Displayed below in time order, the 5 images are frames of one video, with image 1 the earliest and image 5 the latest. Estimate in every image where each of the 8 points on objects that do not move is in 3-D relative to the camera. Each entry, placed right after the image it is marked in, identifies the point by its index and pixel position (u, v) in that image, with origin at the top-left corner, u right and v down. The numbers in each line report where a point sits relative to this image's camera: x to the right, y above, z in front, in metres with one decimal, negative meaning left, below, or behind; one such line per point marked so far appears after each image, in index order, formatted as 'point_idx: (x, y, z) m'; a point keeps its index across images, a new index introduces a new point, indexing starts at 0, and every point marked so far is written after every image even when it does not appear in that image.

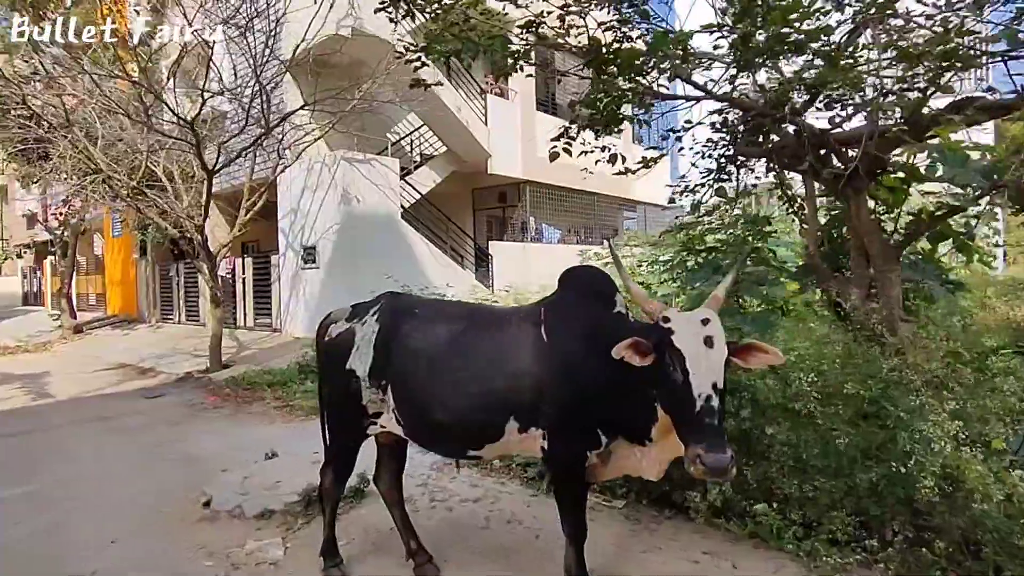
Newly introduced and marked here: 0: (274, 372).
0: (-3.4, -1.2, +8.1) m
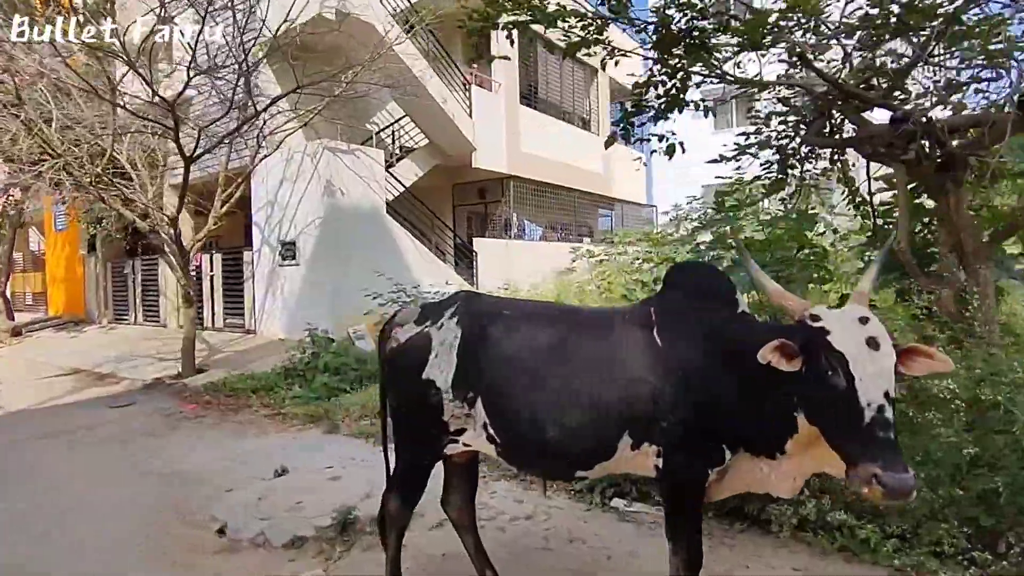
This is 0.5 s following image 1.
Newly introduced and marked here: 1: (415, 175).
0: (-3.4, -1.2, +7.5) m
1: (-2.1, +2.4, +12.4) m
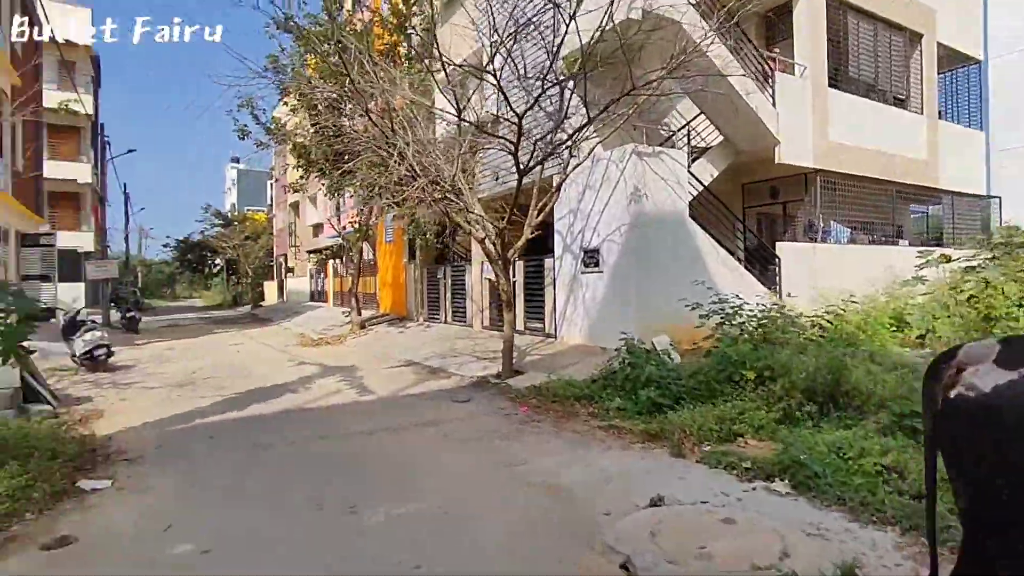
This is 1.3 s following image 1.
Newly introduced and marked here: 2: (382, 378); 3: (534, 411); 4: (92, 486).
0: (+0.8, -1.3, +7.6) m
1: (+4.0, +2.3, +11.5) m
2: (-2.2, -1.5, +9.7) m
3: (+0.3, -1.5, +6.9) m
4: (-3.5, -1.6, +4.7) m
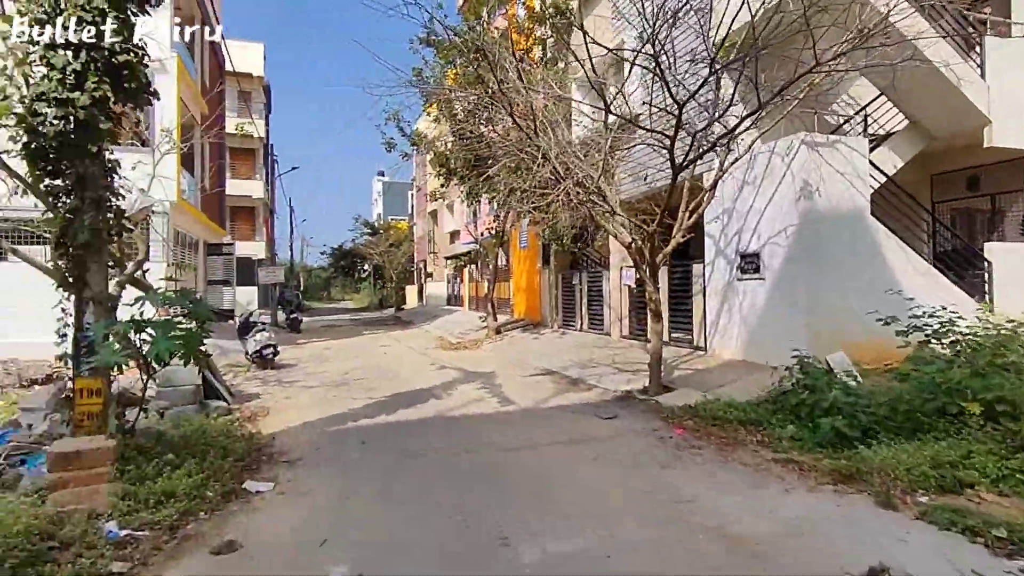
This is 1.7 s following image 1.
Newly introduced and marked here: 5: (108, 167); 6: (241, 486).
0: (+2.7, -1.4, +6.7) m
1: (+6.6, +2.1, +9.9) m
2: (+0.2, -1.7, +9.5) m
3: (+1.9, -1.6, +6.2) m
4: (-2.2, -1.7, +4.9) m
5: (-3.5, +1.1, +5.0) m
6: (-2.3, -1.7, +4.9) m
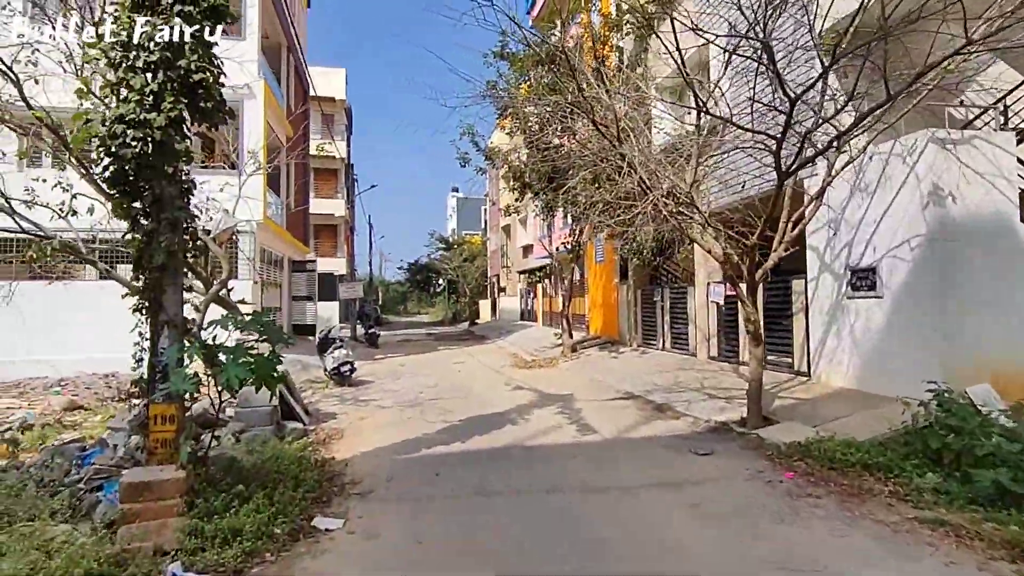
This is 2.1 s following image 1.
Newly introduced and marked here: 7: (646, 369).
0: (+3.5, -1.6, +5.8) m
1: (+7.9, +1.8, +8.5) m
2: (+1.4, -1.9, +8.8) m
3: (+2.8, -1.8, +5.4) m
4: (-1.5, -1.9, +4.6) m
5: (-2.8, +0.9, +4.9) m
6: (-1.6, -1.9, +4.6) m
7: (+3.0, -1.8, +12.7) m
